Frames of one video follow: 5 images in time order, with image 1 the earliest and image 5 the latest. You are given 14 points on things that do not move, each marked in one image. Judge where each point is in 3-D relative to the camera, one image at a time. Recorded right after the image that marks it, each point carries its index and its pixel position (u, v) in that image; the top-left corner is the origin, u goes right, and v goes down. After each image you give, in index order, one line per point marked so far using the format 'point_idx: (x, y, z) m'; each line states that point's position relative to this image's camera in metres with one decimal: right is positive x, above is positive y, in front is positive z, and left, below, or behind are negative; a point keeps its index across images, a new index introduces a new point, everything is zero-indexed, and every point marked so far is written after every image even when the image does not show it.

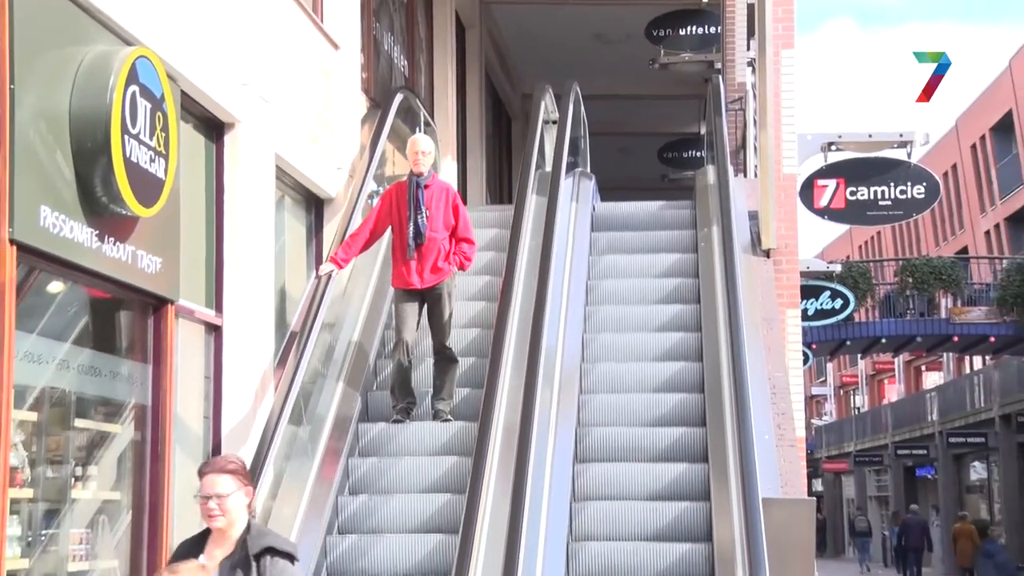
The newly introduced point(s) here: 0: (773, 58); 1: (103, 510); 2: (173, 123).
0: (+2.2, +2.0, +8.0) m
1: (-2.0, -1.1, +4.7) m
2: (-1.8, +0.9, +4.9) m
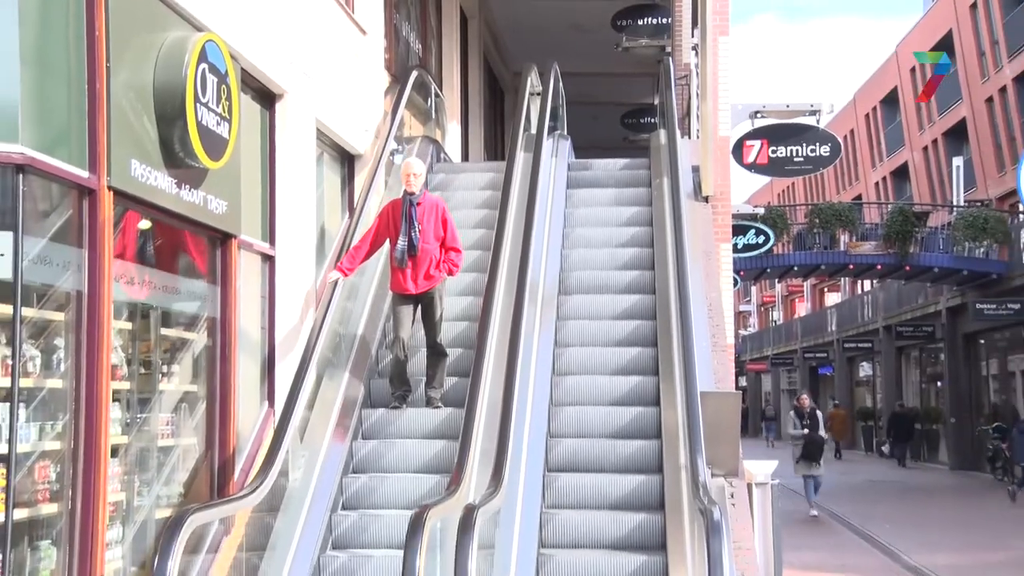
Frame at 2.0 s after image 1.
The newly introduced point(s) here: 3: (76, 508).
0: (+2.2, +2.5, +9.0) m
1: (-2.1, -0.7, +5.8) m
2: (-1.8, +1.3, +6.0) m
3: (-2.3, -1.2, +4.8) m
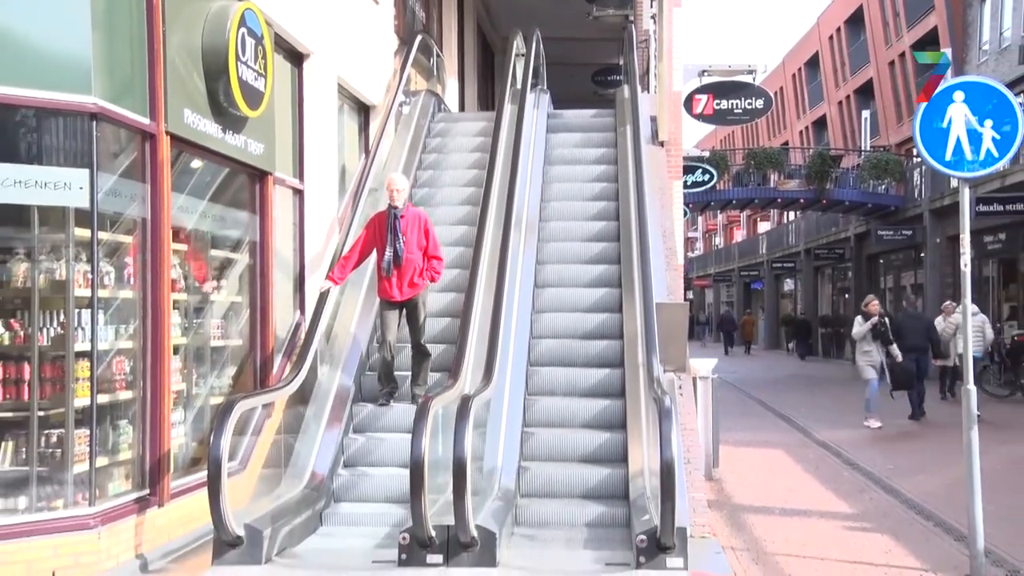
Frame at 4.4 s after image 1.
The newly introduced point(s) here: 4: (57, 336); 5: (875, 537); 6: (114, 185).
0: (+2.1, +3.3, +10.0) m
1: (-2.2, -0.2, +7.0) m
2: (-1.9, +1.8, +7.1) m
3: (-2.4, -0.7, +6.0) m
4: (-2.8, -0.3, +5.7) m
5: (+2.5, -1.7, +6.3) m
6: (-2.5, +0.7, +5.8) m
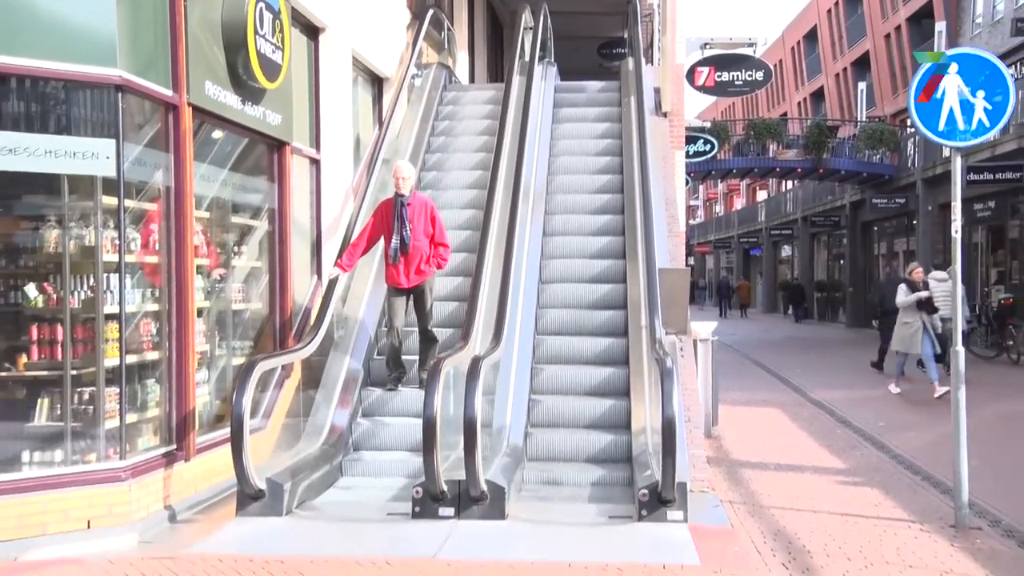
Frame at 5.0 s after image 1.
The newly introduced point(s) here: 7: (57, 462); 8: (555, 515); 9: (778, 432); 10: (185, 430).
0: (+2.2, +3.6, +10.1) m
1: (-2.1, +0.1, +7.3) m
2: (-1.8, +2.1, +7.3) m
3: (-2.4, -0.5, +6.4) m
4: (-2.8, -0.1, +6.0) m
5: (+2.6, -1.5, +6.6) m
6: (-2.5, +0.9, +6.1) m
7: (-2.9, -1.1, +5.8) m
8: (+0.3, -1.5, +6.0) m
9: (+2.4, -1.3, +8.3) m
10: (-2.3, -1.0, +6.4) m
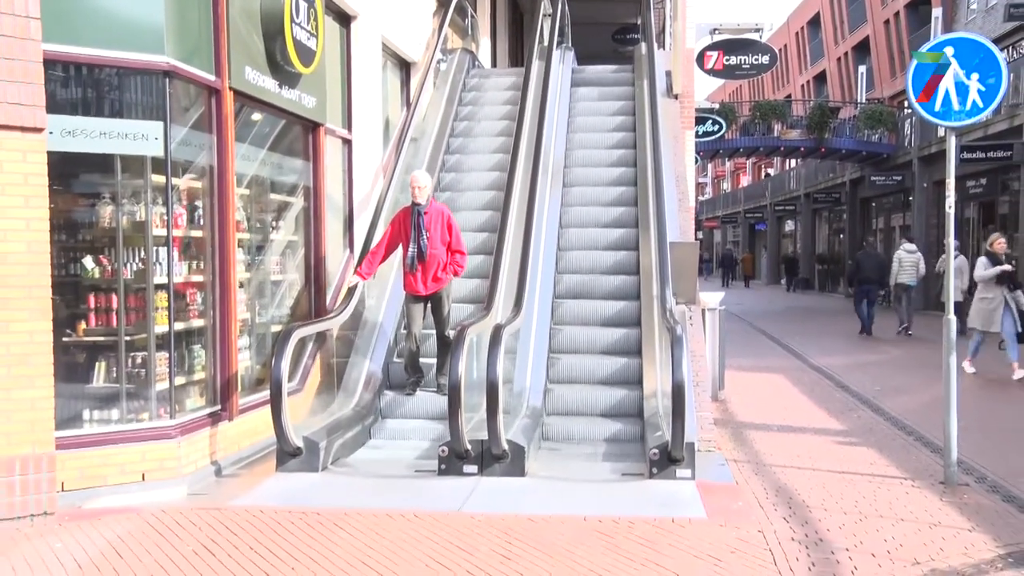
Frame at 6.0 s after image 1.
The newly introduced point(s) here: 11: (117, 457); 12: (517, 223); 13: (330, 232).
0: (+2.4, +3.9, +10.4) m
1: (-1.9, +0.3, +7.8) m
2: (-1.7, +2.3, +7.7) m
3: (-2.2, -0.3, +6.9) m
4: (-2.6, +0.1, +6.5) m
5: (+2.7, -1.3, +7.1) m
6: (-2.4, +1.1, +6.6) m
7: (-2.8, -0.9, +6.4) m
8: (+0.4, -1.3, +6.5) m
9: (+2.6, -1.1, +8.8) m
10: (-2.1, -0.8, +6.9) m
11: (-2.7, -1.1, +6.2) m
12: (0.0, +0.6, +8.3) m
13: (-1.7, +0.5, +8.2) m
